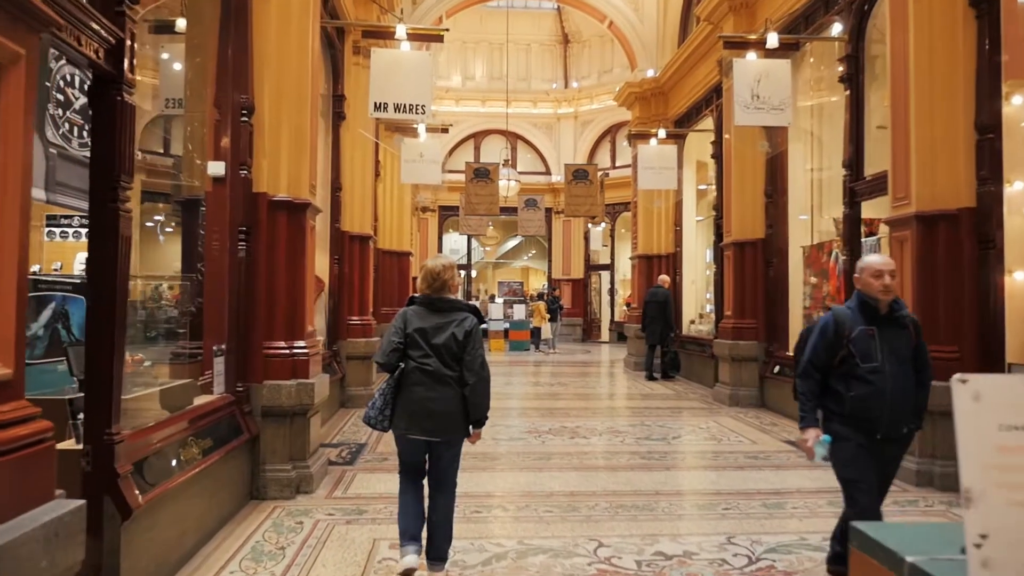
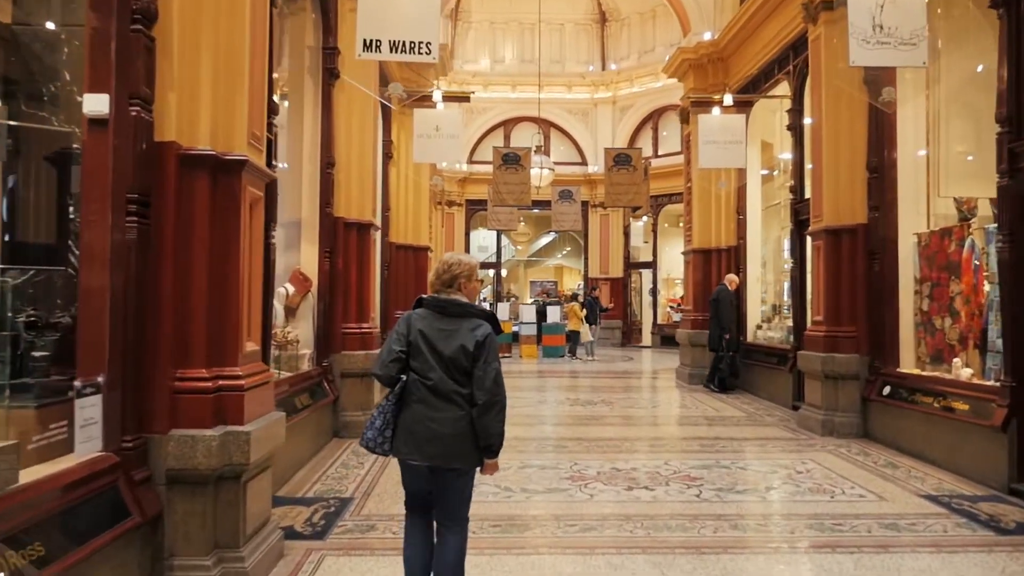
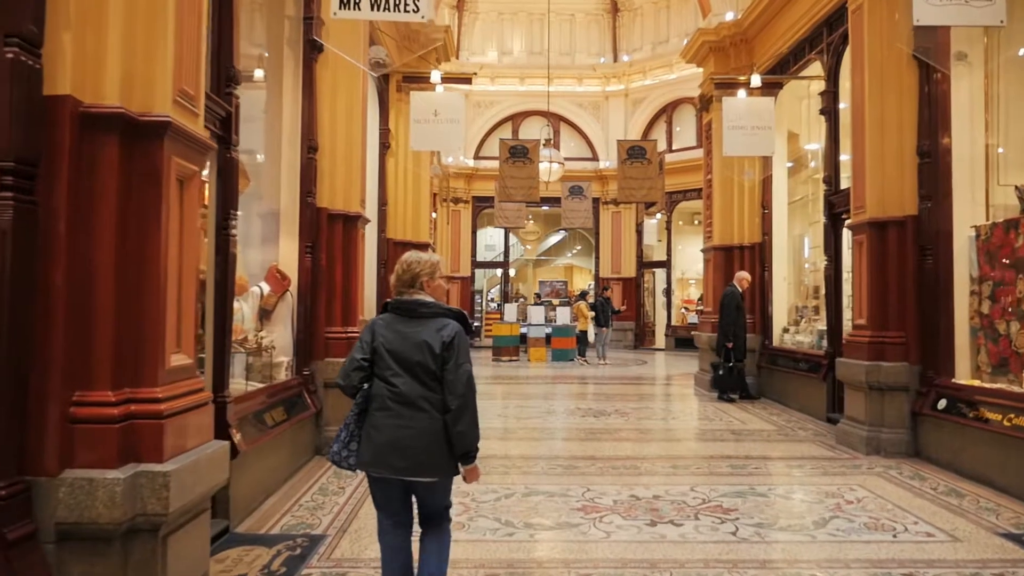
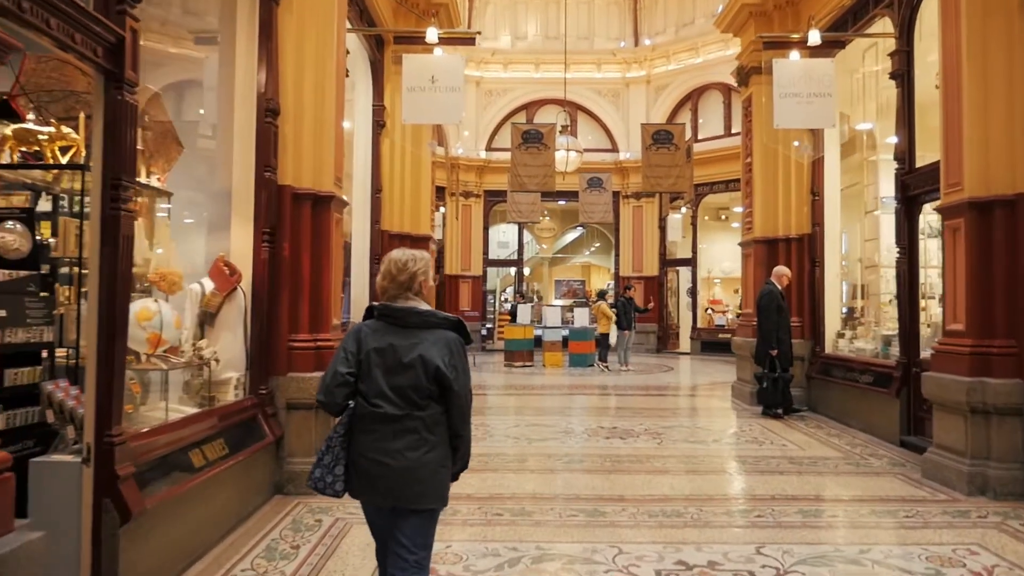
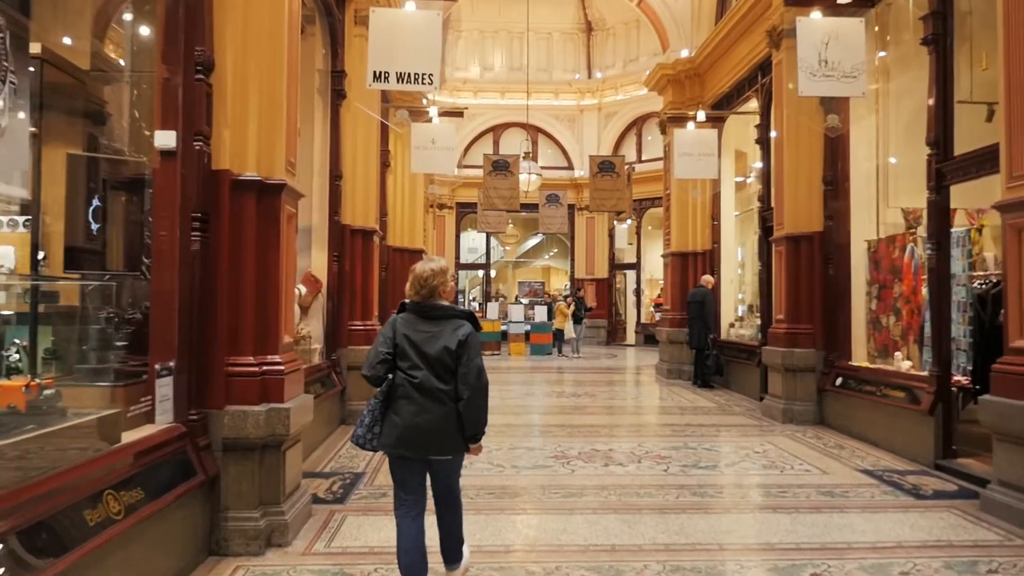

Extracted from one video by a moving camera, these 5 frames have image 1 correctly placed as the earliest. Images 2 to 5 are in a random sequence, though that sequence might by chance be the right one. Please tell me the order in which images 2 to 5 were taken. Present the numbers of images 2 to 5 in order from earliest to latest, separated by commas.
5, 2, 3, 4
